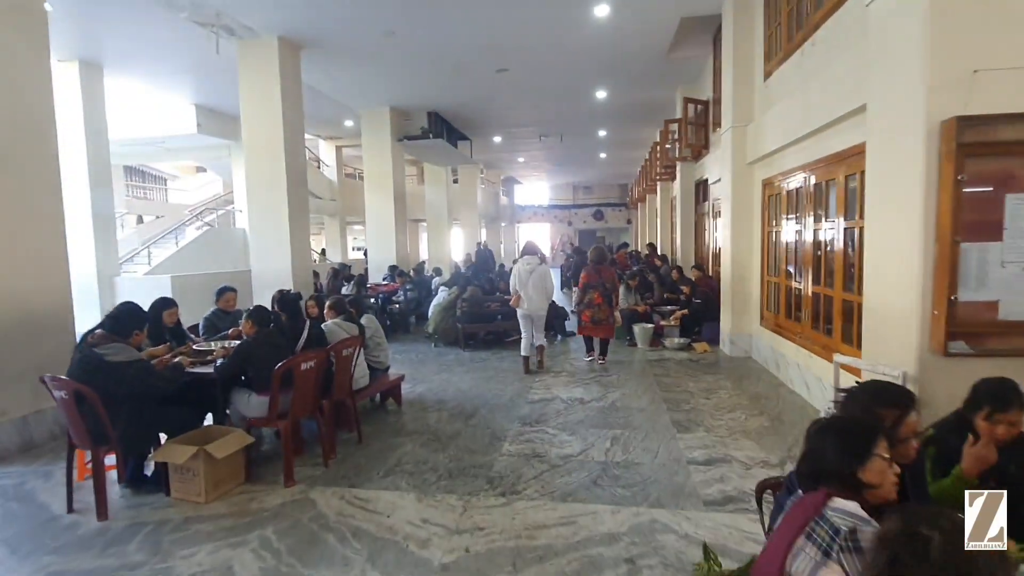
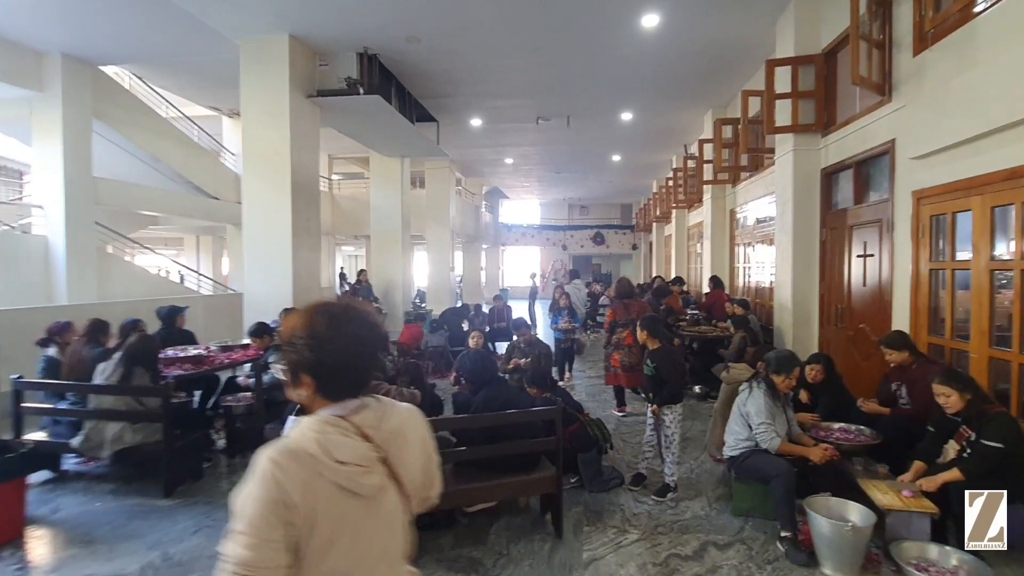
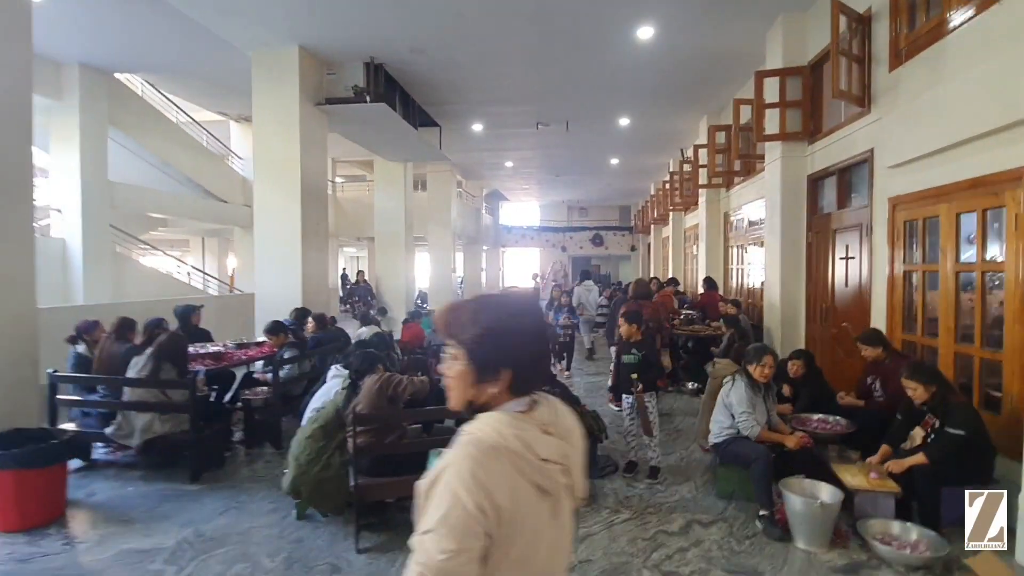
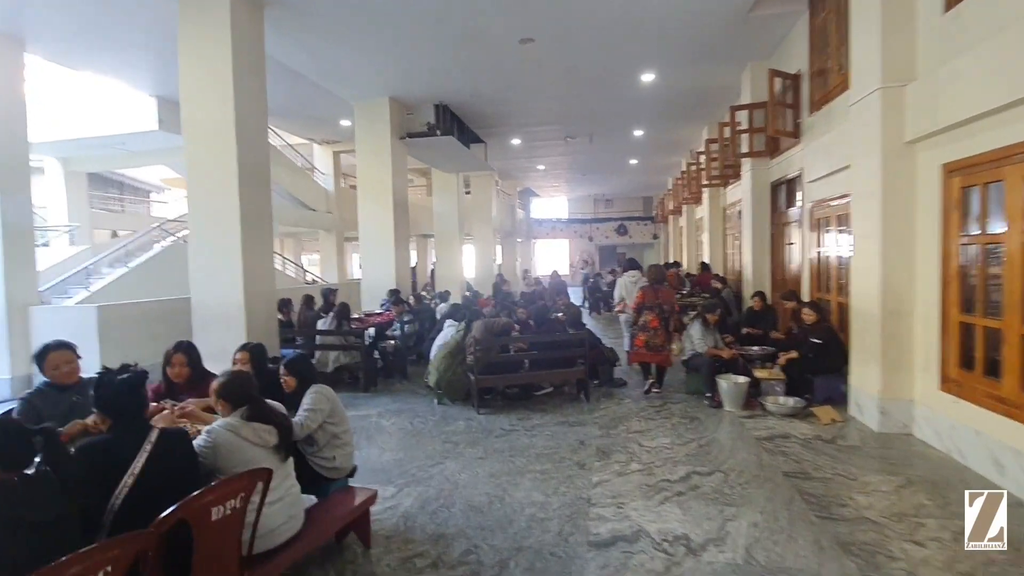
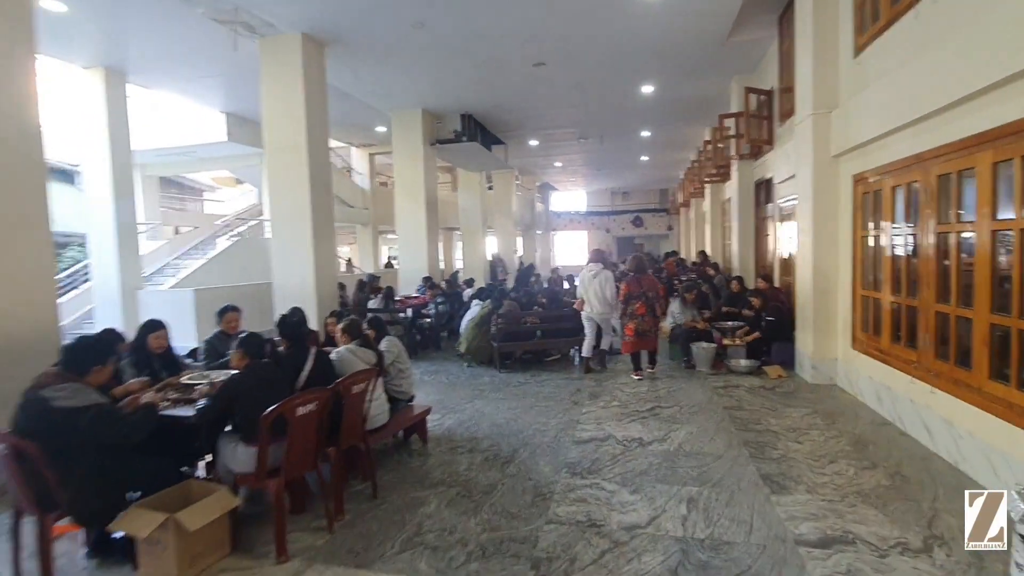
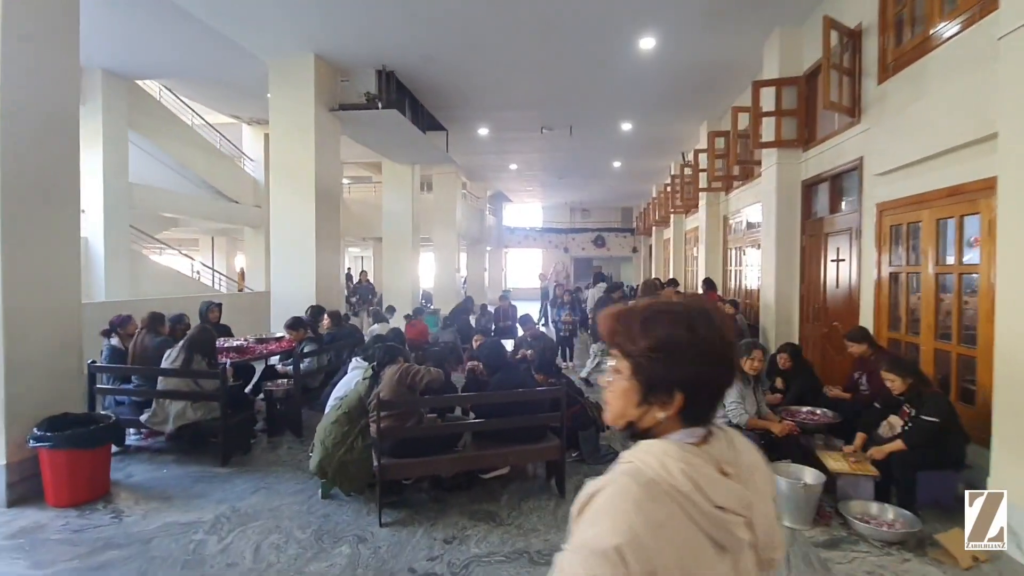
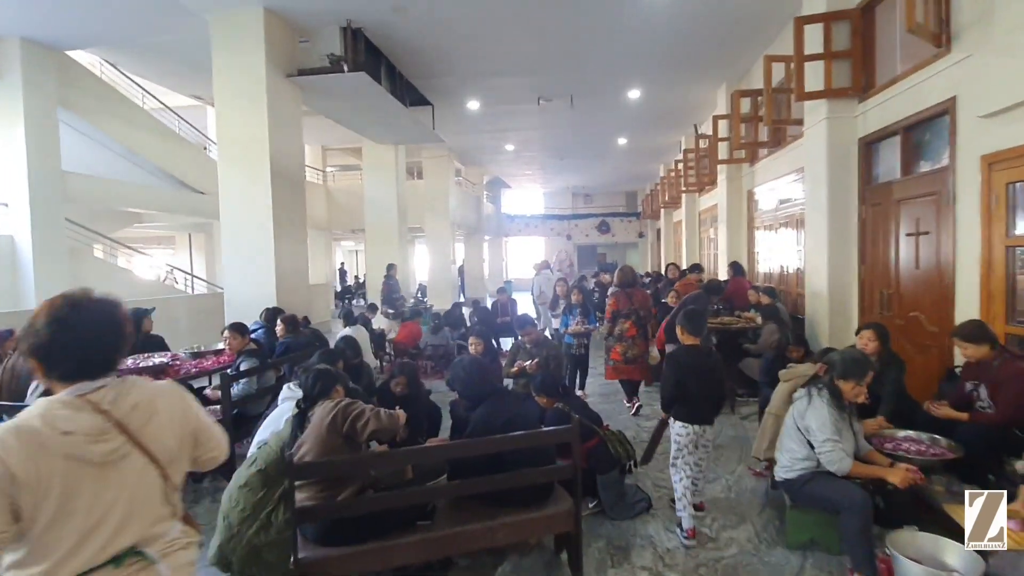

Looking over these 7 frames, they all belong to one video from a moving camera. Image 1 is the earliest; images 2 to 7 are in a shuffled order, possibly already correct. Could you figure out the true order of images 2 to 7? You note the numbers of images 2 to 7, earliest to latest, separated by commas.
5, 4, 6, 3, 2, 7
